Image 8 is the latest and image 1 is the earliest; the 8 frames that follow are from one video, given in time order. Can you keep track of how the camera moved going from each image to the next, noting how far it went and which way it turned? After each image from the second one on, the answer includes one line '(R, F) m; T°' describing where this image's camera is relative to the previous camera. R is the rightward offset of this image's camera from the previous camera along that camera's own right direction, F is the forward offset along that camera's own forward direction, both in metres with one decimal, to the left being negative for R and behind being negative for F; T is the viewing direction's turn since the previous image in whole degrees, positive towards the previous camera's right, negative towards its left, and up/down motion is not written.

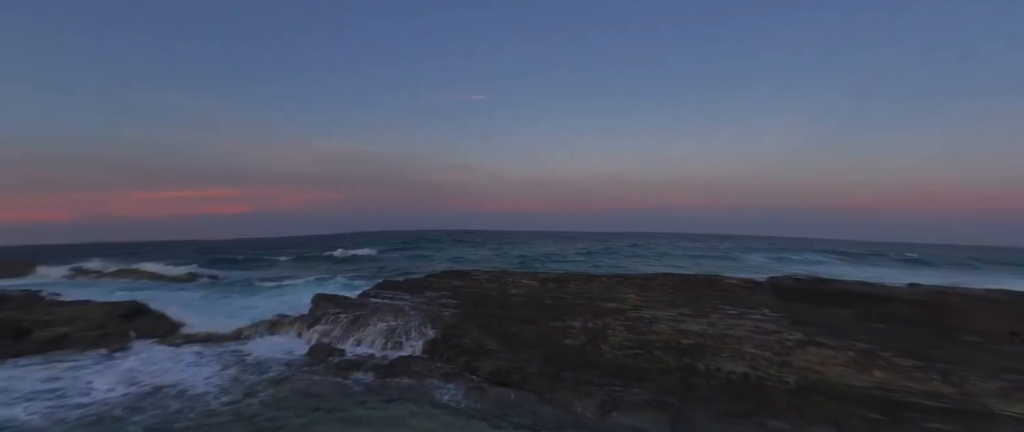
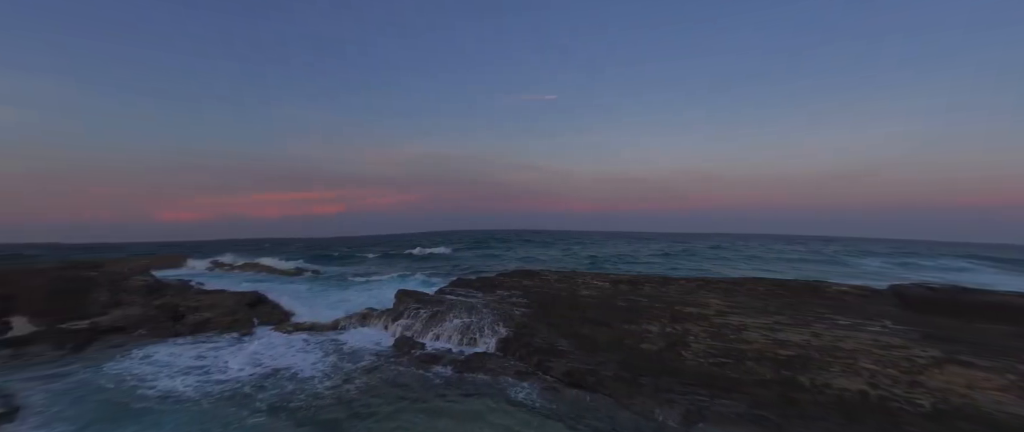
(-0.3, -0.2) m; -9°
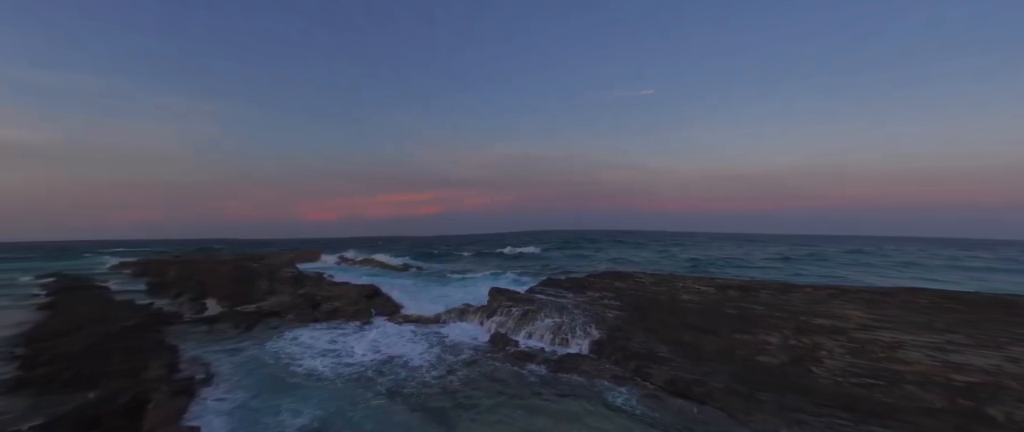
(-0.4, 0.0) m; -12°
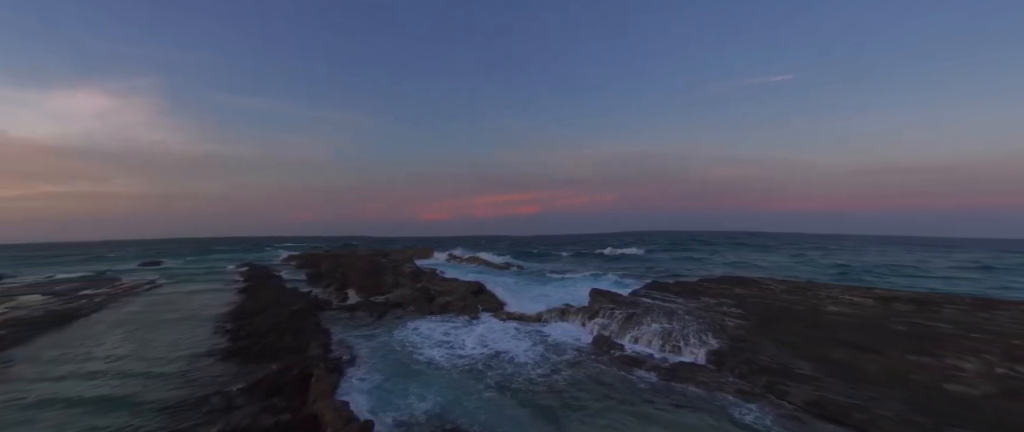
(-0.2, 0.0) m; -13°
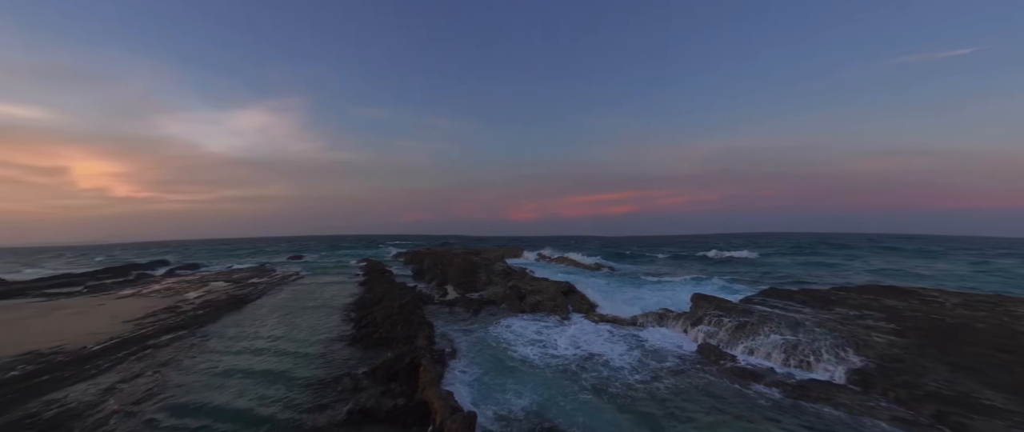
(-0.3, 0.0) m; -12°
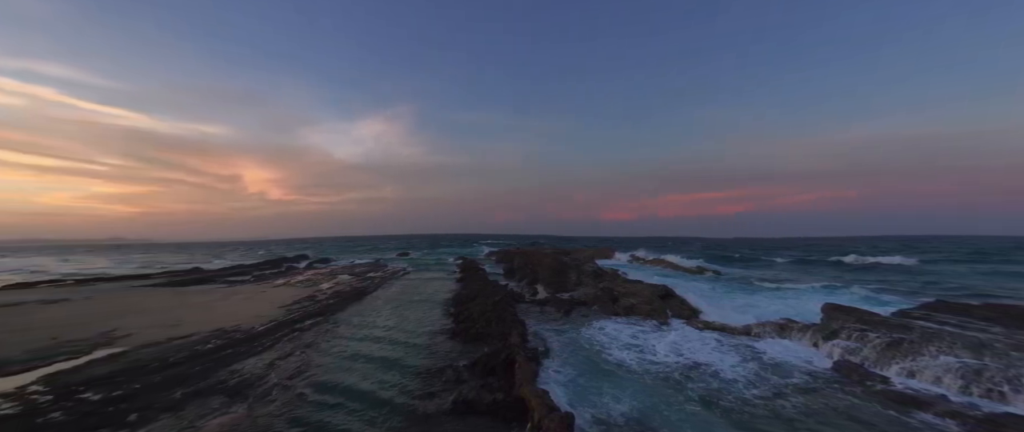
(-0.6, -0.1) m; -12°
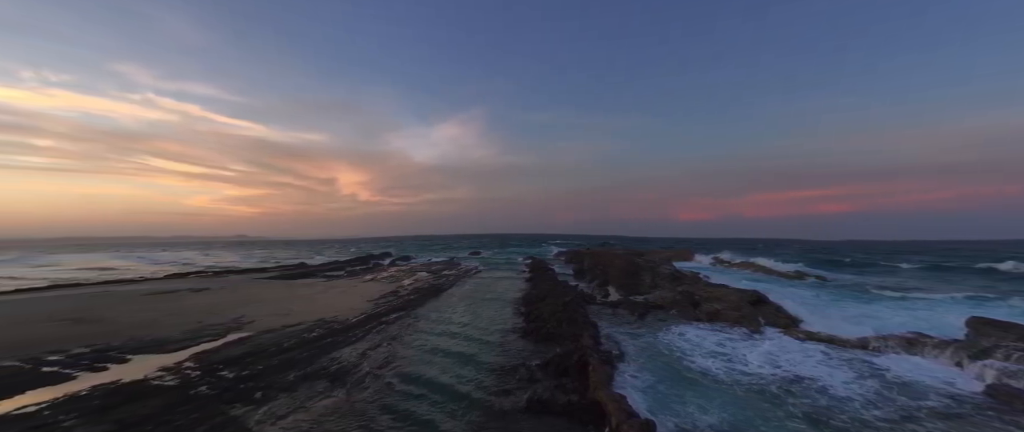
(-0.7, 0.0) m; -9°
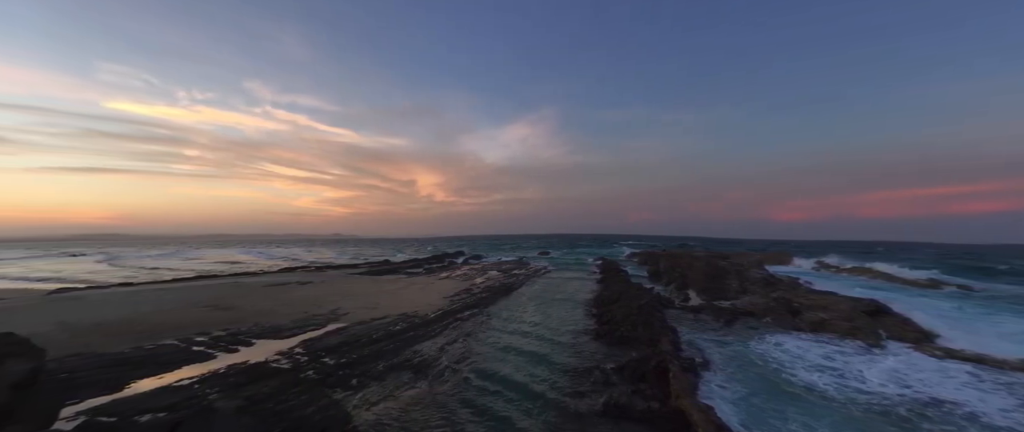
(-0.7, +0.3) m; -10°
